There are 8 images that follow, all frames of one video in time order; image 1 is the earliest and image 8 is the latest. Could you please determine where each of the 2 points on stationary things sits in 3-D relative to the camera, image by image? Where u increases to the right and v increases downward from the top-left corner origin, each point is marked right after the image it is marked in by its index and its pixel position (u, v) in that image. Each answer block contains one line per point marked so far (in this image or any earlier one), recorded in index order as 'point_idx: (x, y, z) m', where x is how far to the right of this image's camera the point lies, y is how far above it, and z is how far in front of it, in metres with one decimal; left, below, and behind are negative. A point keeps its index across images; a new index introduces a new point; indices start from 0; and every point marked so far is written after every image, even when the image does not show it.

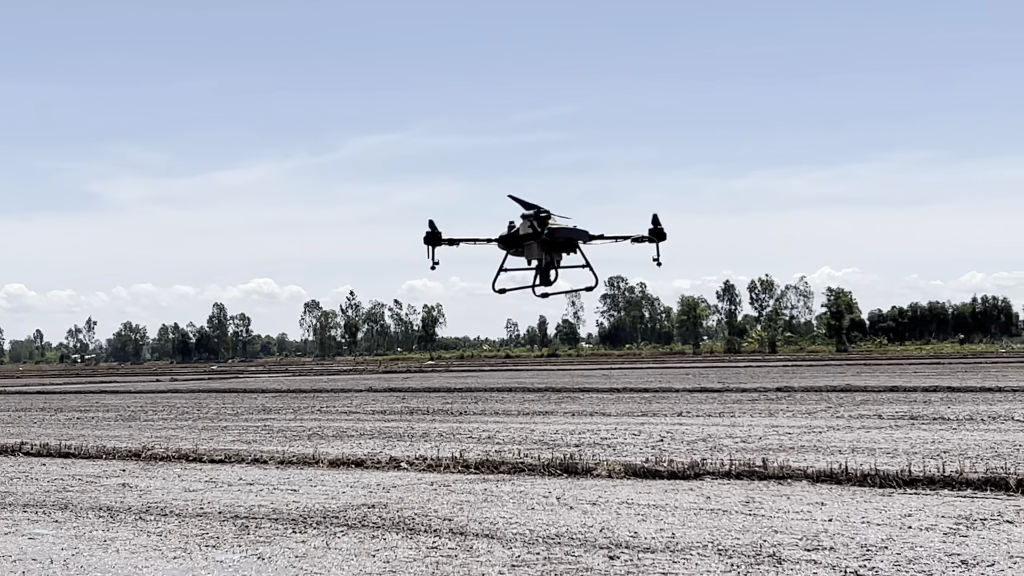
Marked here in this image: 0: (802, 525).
0: (+2.7, -2.2, +16.1) m
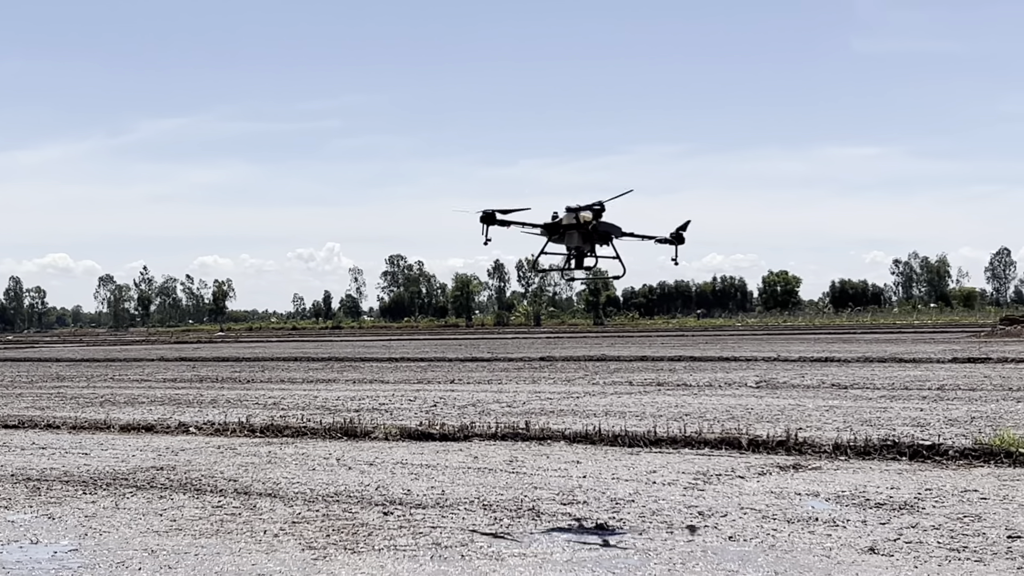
0: (+0.5, -2.0, +17.8) m
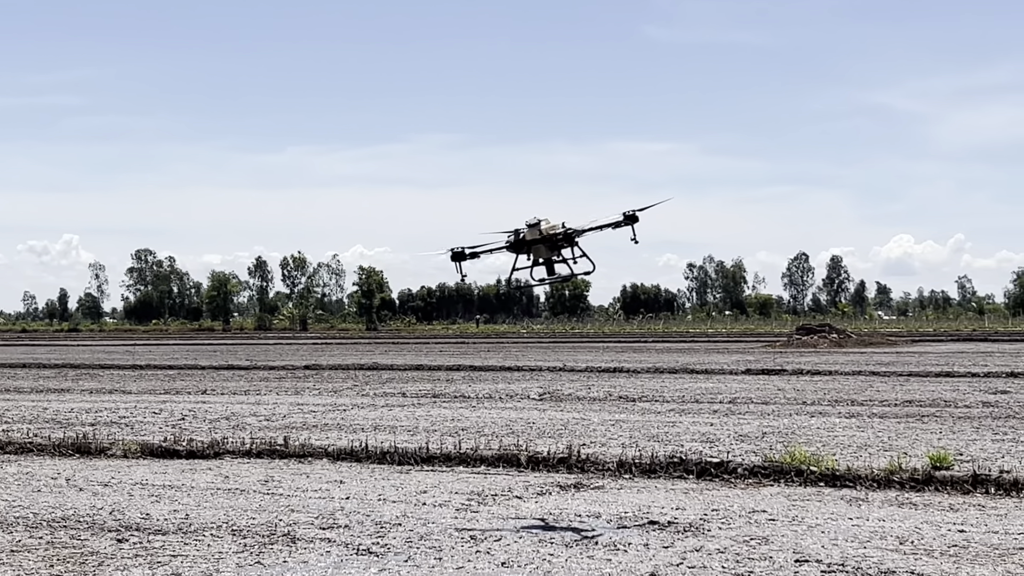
0: (-1.8, -2.0, +16.0) m
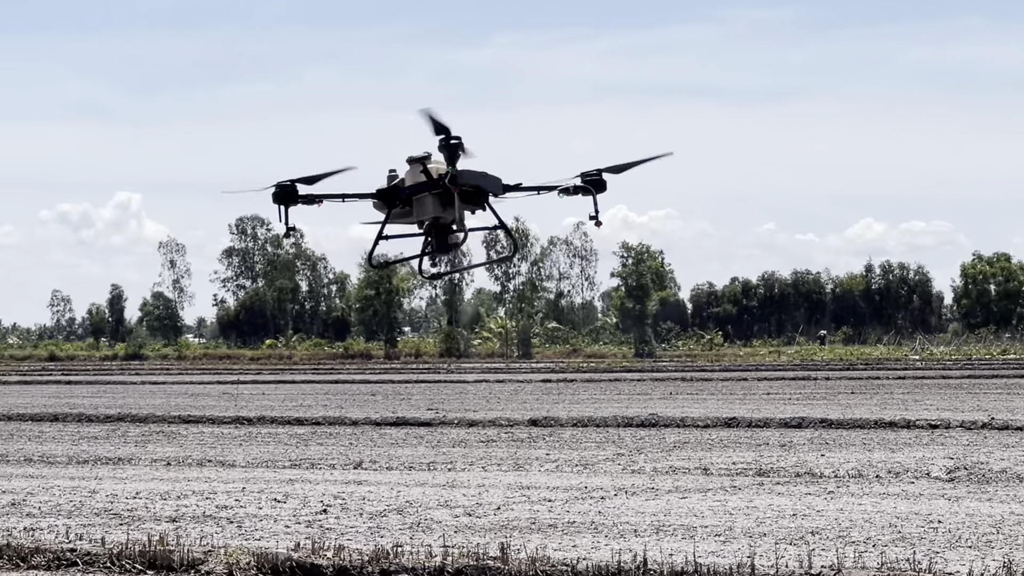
0: (+0.3, -1.9, +8.5) m
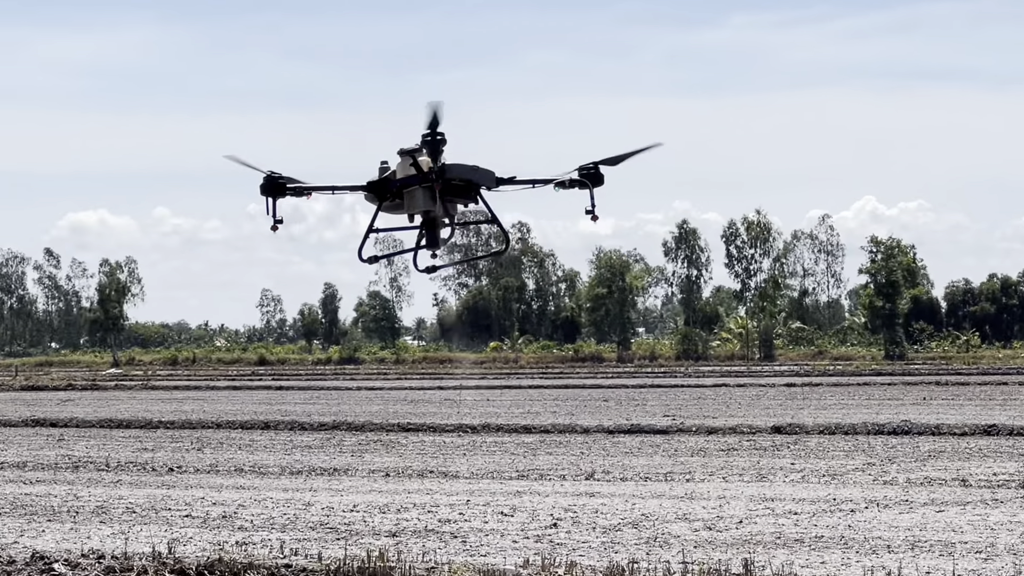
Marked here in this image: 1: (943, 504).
0: (+1.4, -1.9, +7.8) m
1: (+2.5, -1.2, +10.1) m
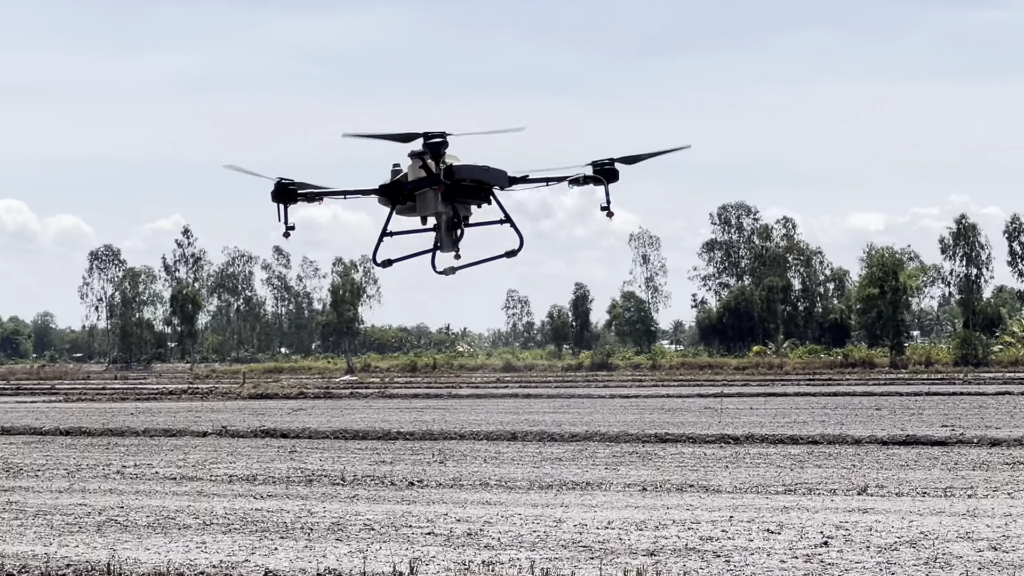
0: (+2.4, -1.9, +7.1) m
1: (+3.9, -1.2, +9.2) m
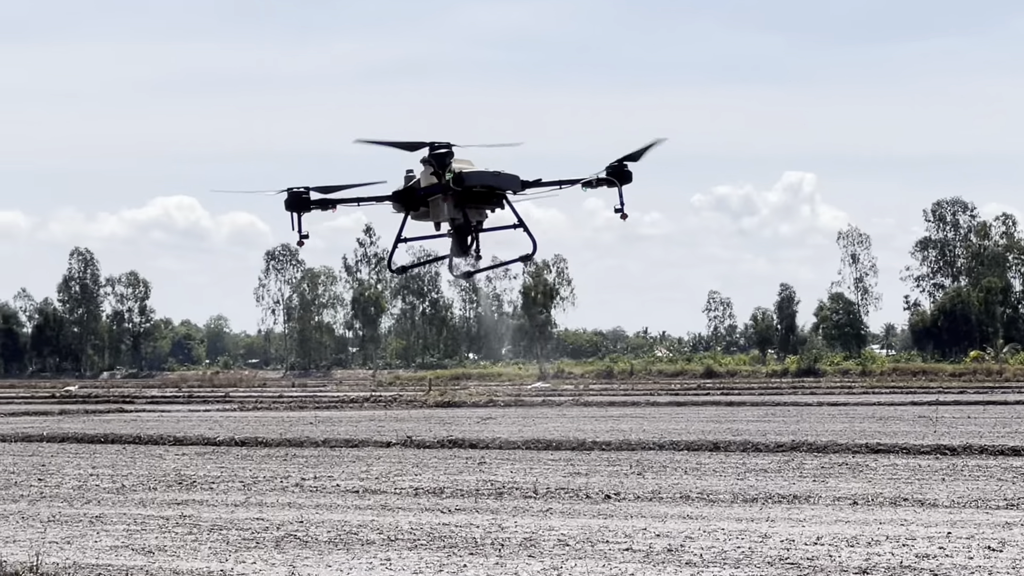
0: (+3.2, -1.9, +6.5) m
1: (+4.8, -1.2, +8.4) m
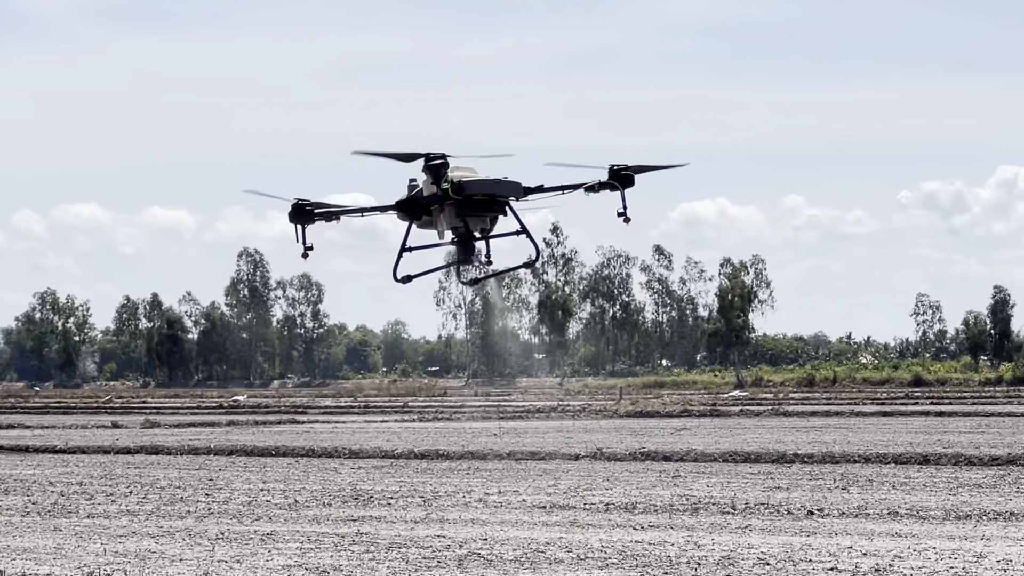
0: (+3.9, -1.9, +5.9) m
1: (+5.7, -1.2, +7.6) m
